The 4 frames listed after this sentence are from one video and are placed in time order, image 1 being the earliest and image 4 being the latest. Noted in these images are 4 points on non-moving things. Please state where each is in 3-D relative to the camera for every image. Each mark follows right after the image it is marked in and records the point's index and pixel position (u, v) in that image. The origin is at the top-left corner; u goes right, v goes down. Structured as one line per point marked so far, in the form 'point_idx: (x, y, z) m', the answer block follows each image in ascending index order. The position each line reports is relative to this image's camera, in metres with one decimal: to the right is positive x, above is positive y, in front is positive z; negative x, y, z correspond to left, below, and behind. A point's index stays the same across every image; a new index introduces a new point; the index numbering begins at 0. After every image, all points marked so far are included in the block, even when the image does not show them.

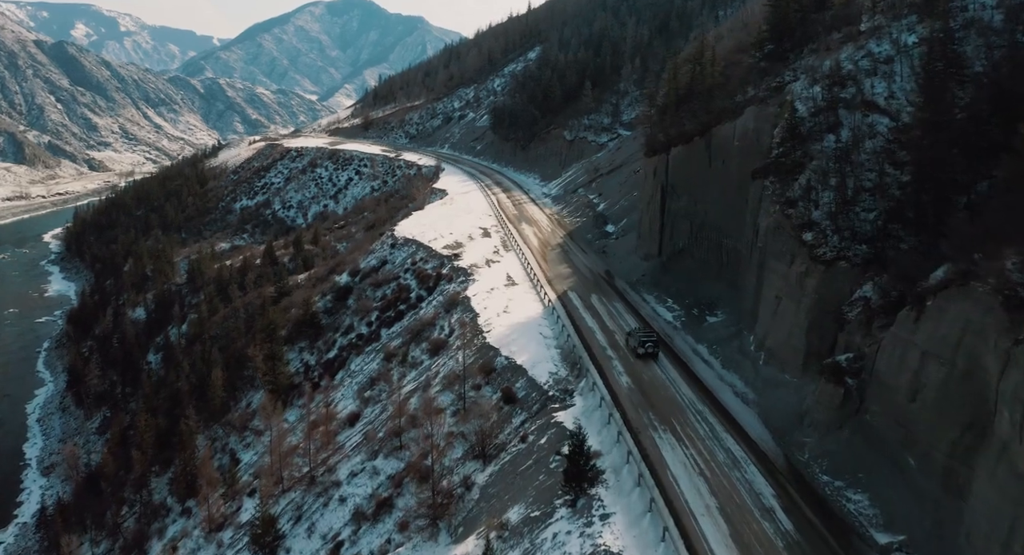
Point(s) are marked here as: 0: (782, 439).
0: (+8.3, -5.0, +19.7) m
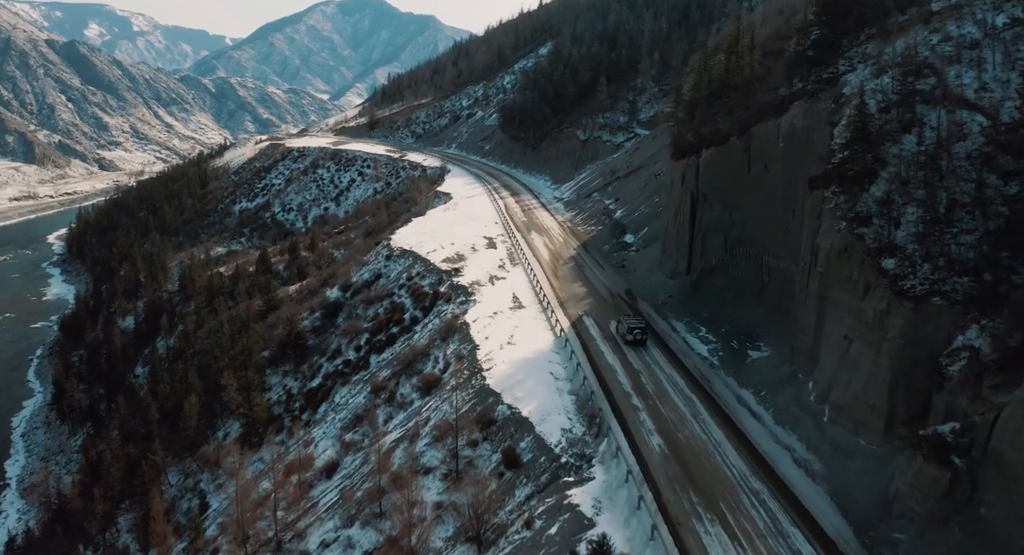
0: (+8.4, -6.0, +15.3) m
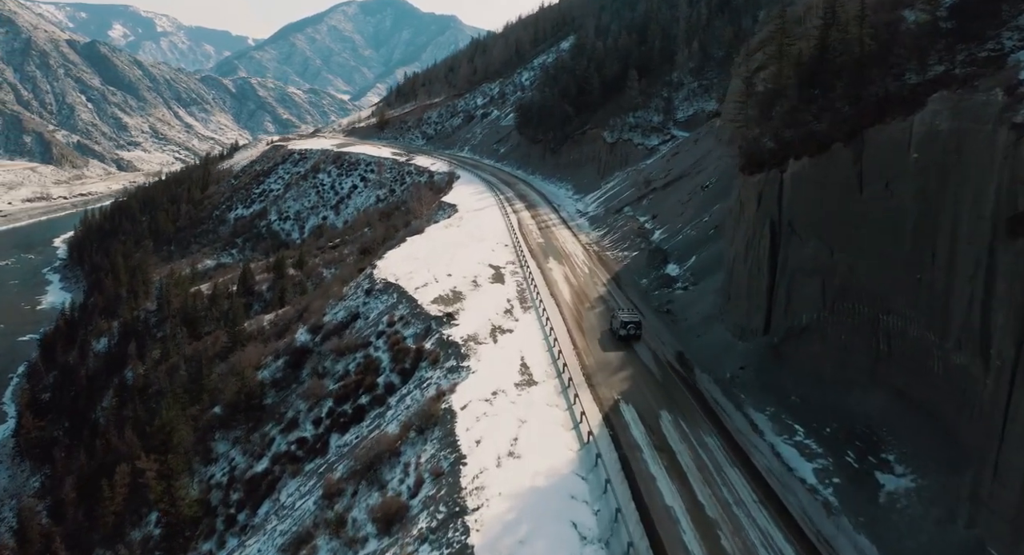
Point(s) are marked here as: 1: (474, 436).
0: (+8.1, -8.1, +6.9) m
1: (-1.0, -4.3, +17.3) m
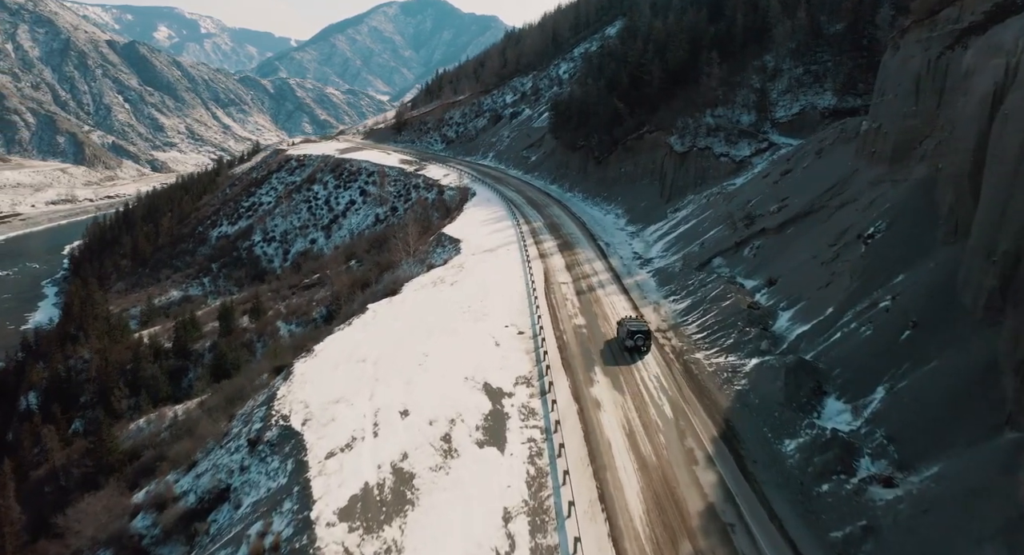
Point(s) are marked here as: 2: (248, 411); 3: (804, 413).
0: (+6.8, -11.8, -8.3) m
1: (-1.6, -7.9, +2.6) m
2: (-7.8, -3.9, +19.1) m
3: (+7.3, -3.2, +16.0) m
